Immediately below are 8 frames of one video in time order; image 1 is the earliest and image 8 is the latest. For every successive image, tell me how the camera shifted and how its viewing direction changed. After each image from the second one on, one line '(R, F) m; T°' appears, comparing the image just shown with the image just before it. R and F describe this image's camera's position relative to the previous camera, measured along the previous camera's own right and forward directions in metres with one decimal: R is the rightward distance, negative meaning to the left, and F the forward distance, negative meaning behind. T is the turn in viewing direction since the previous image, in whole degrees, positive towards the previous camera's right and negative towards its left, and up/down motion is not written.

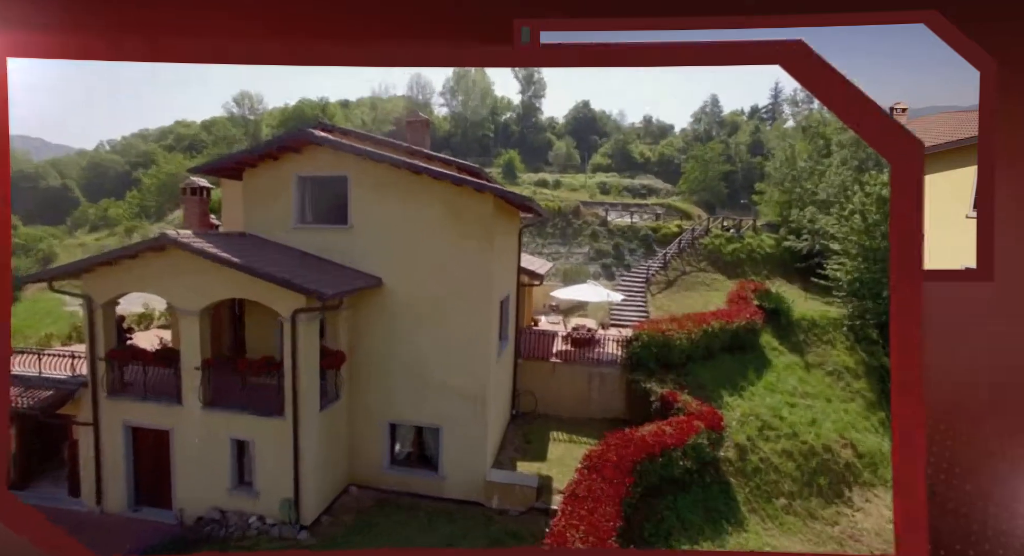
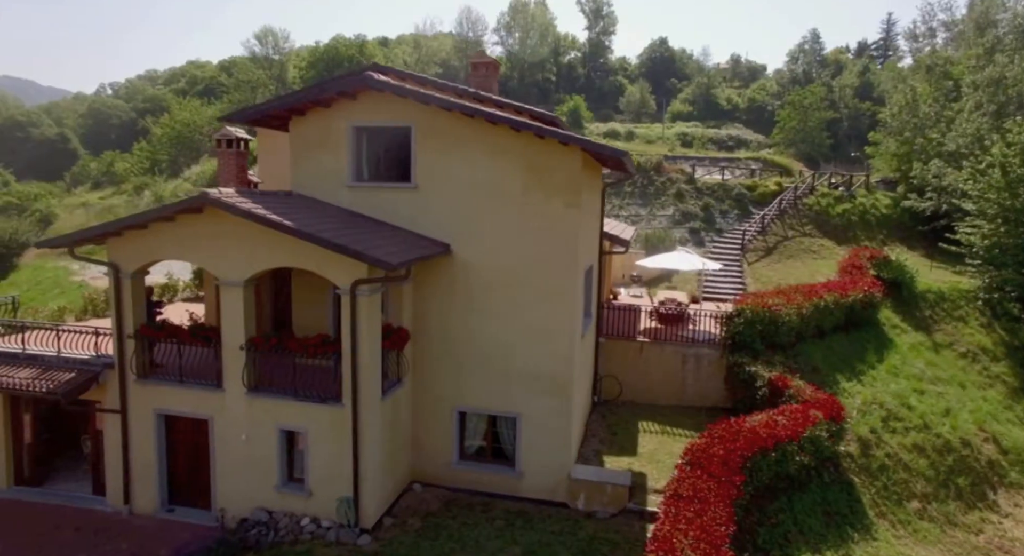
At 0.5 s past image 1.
(-0.6, +0.8) m; -1°
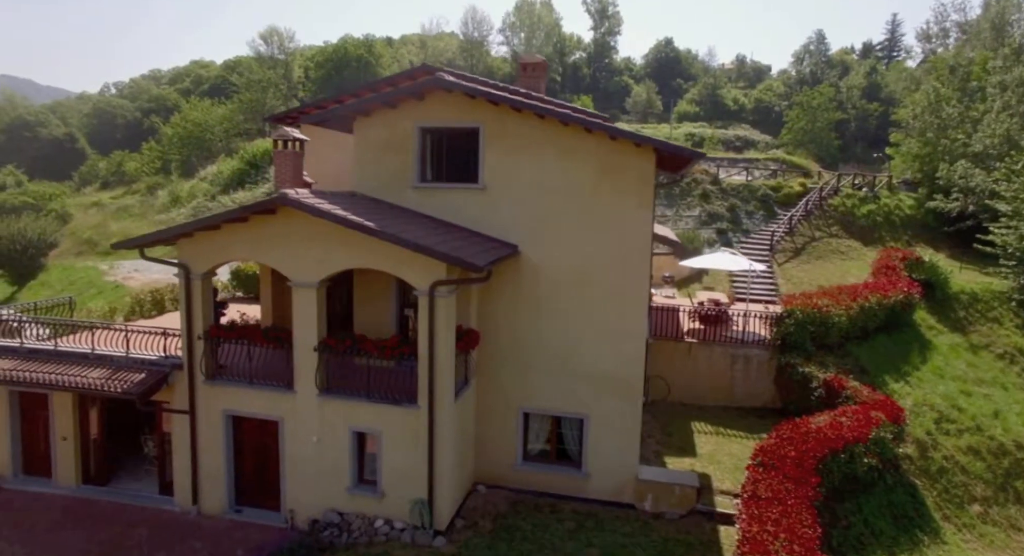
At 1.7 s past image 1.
(-0.5, 0.0) m; 0°
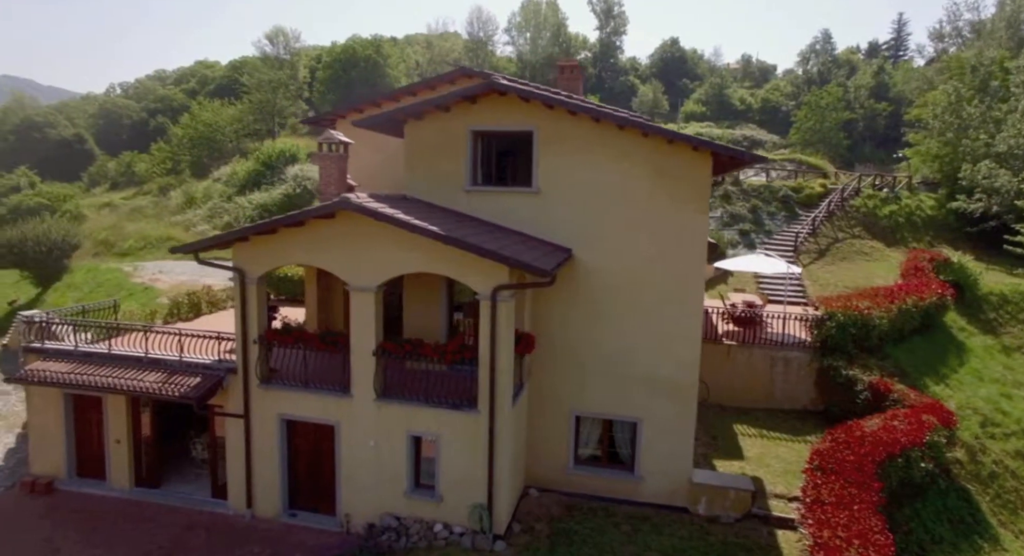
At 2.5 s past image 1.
(-0.4, 0.0) m; 0°
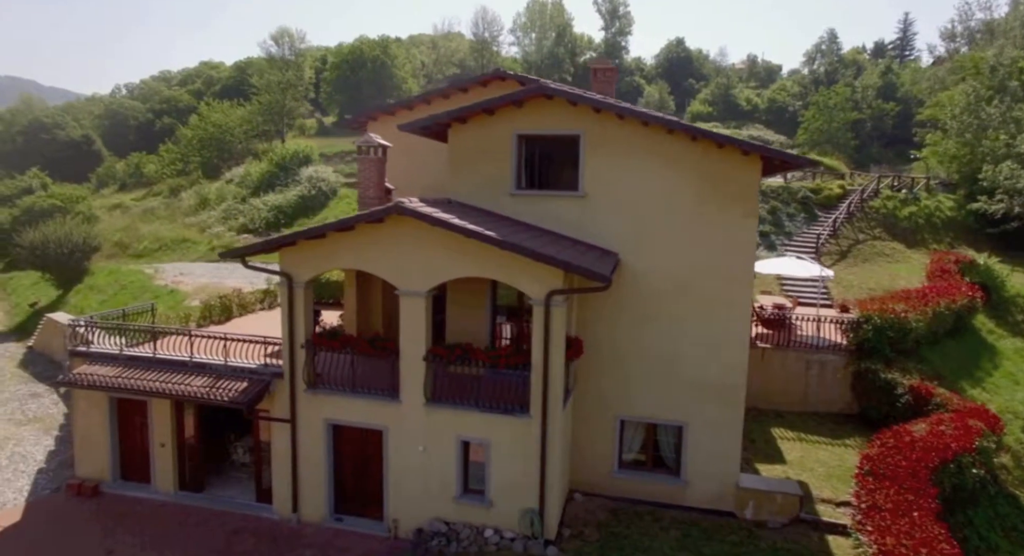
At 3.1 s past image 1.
(-0.3, 0.0) m; 0°
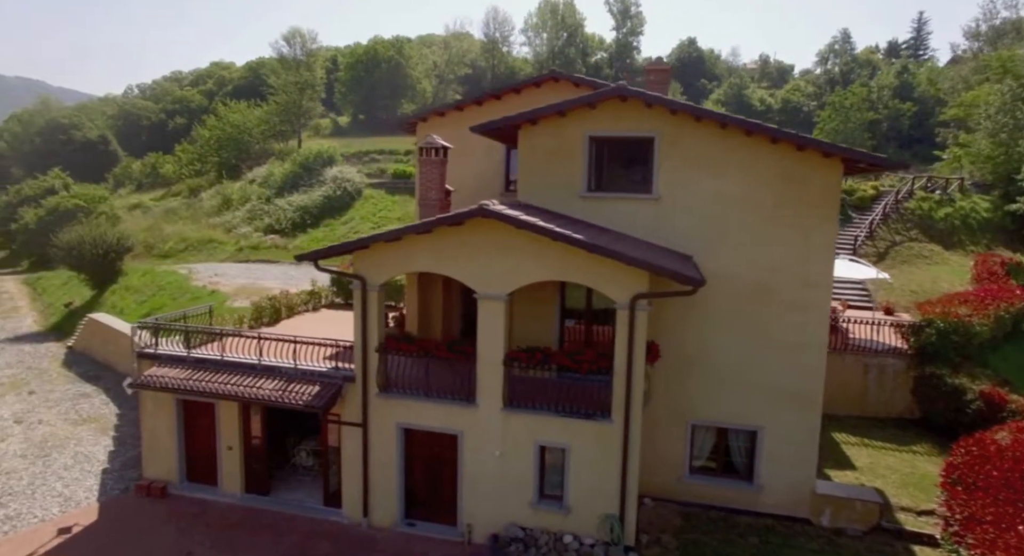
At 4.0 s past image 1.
(-0.5, +0.1) m; -1°
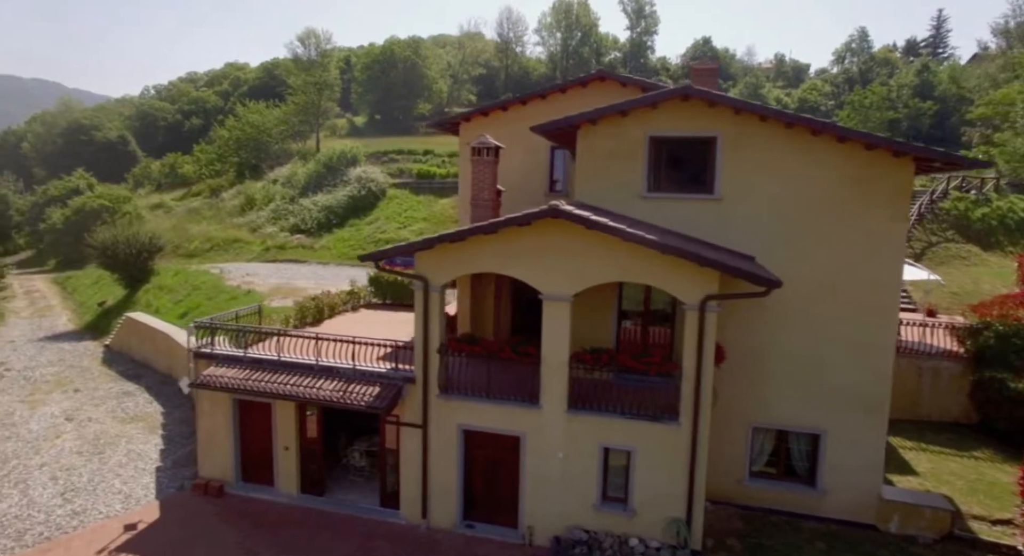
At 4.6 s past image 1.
(-0.4, 0.0) m; -1°
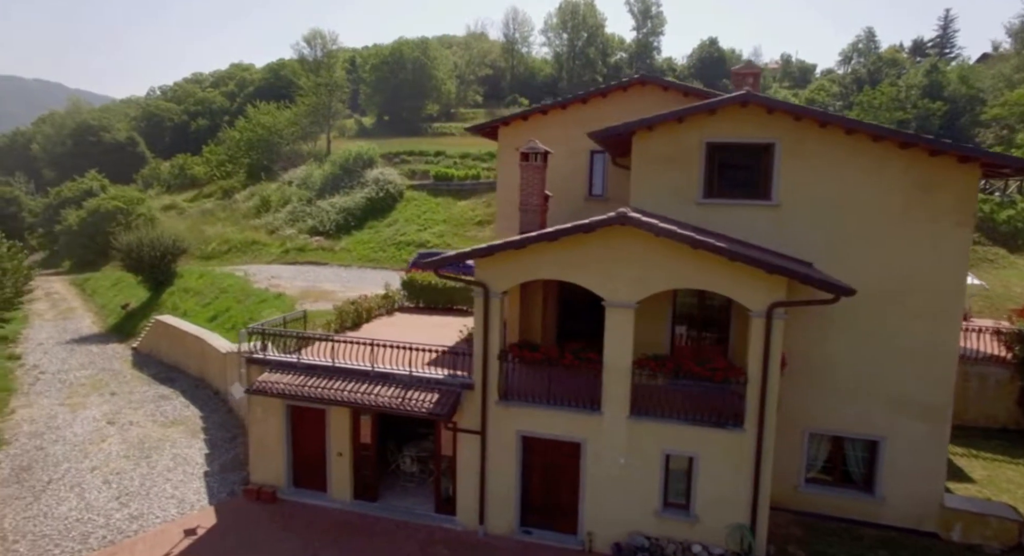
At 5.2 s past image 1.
(-0.4, 0.0) m; 0°
